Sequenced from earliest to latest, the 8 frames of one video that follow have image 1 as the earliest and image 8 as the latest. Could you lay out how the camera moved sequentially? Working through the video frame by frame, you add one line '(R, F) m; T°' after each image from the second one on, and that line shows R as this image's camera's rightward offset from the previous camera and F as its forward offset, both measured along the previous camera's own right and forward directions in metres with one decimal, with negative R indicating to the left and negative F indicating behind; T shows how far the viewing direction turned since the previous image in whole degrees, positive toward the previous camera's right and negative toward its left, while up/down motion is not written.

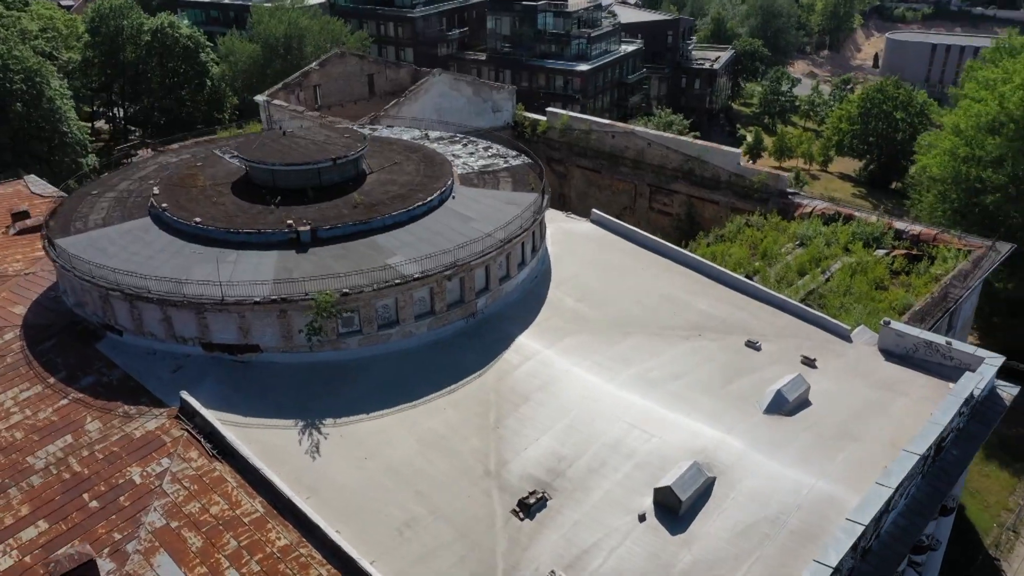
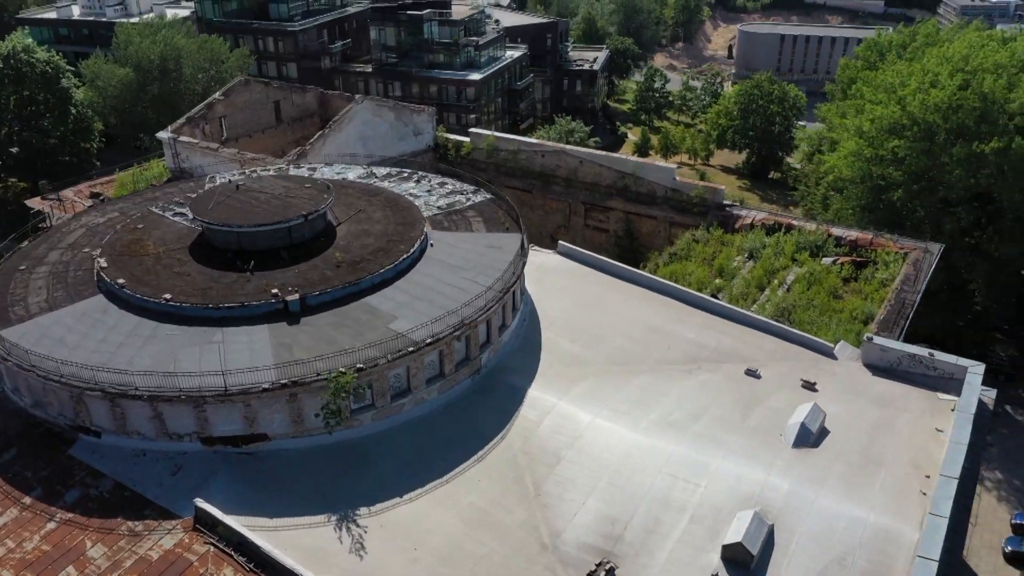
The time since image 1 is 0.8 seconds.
(-2.6, +0.8) m; +9°
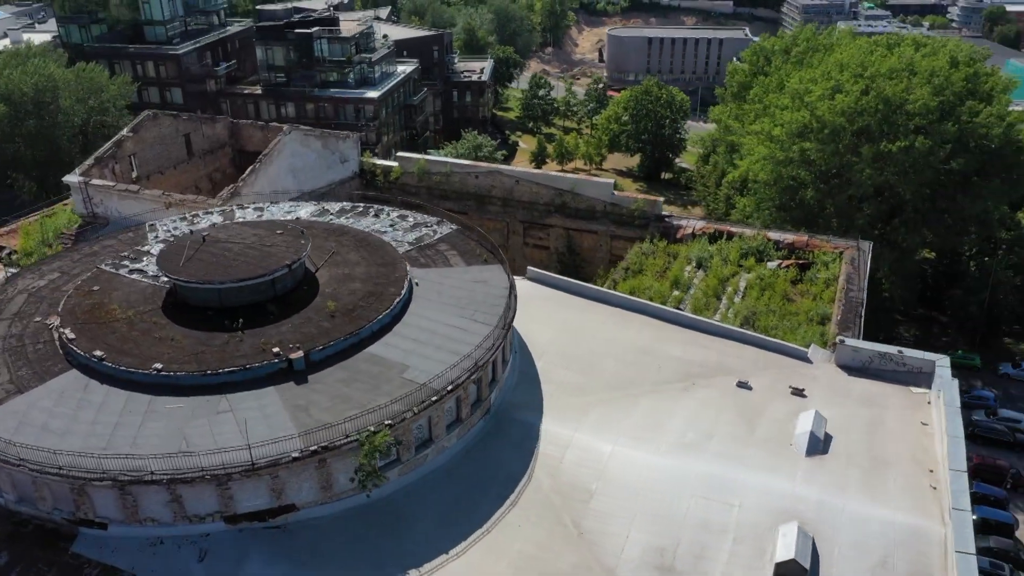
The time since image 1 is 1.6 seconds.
(-2.5, +0.3) m; +9°
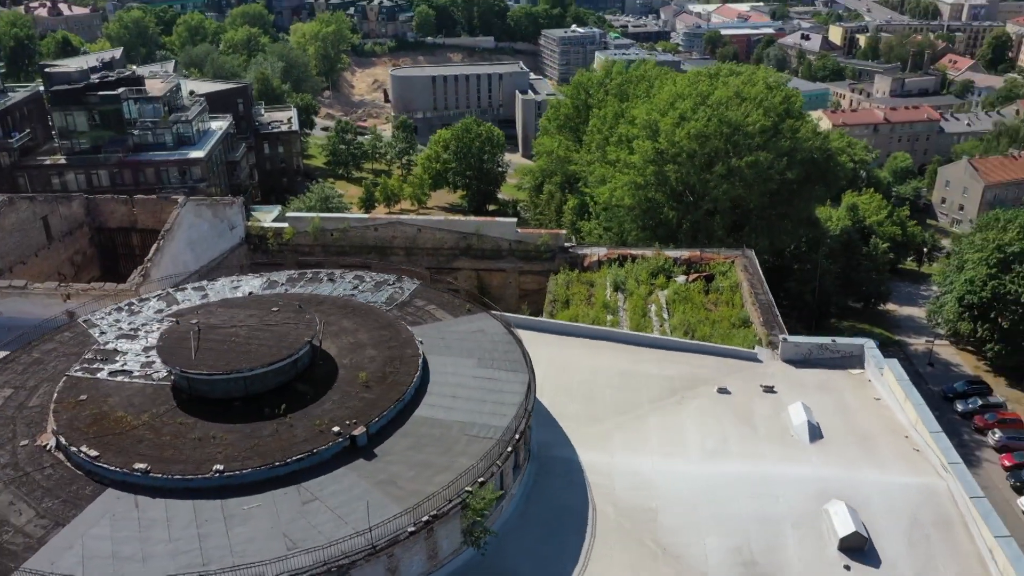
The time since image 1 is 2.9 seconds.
(-4.8, 0.0) m; +16°
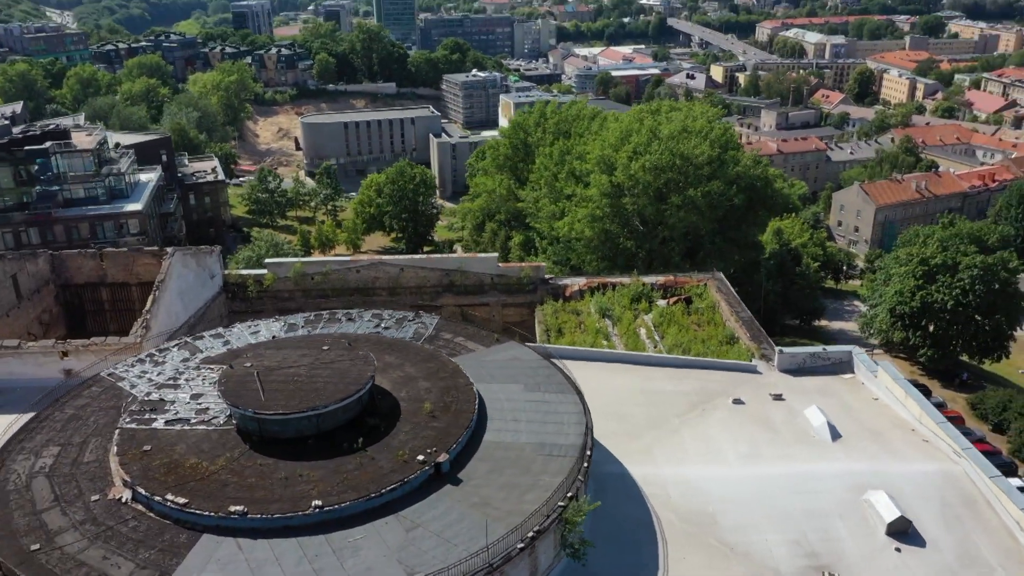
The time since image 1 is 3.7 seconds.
(-3.1, -0.5) m; +7°
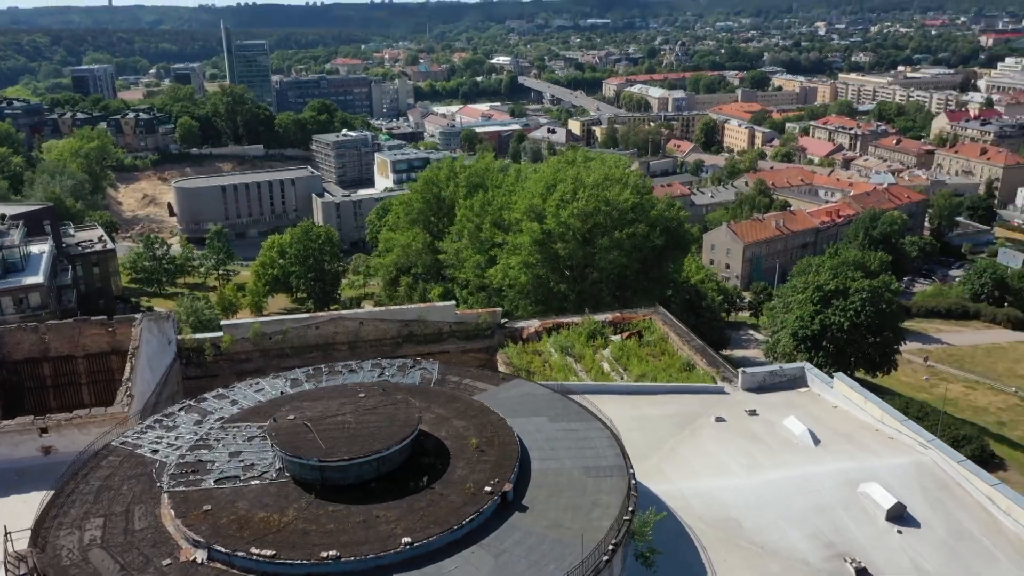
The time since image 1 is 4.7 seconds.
(-3.5, -0.8) m; +10°
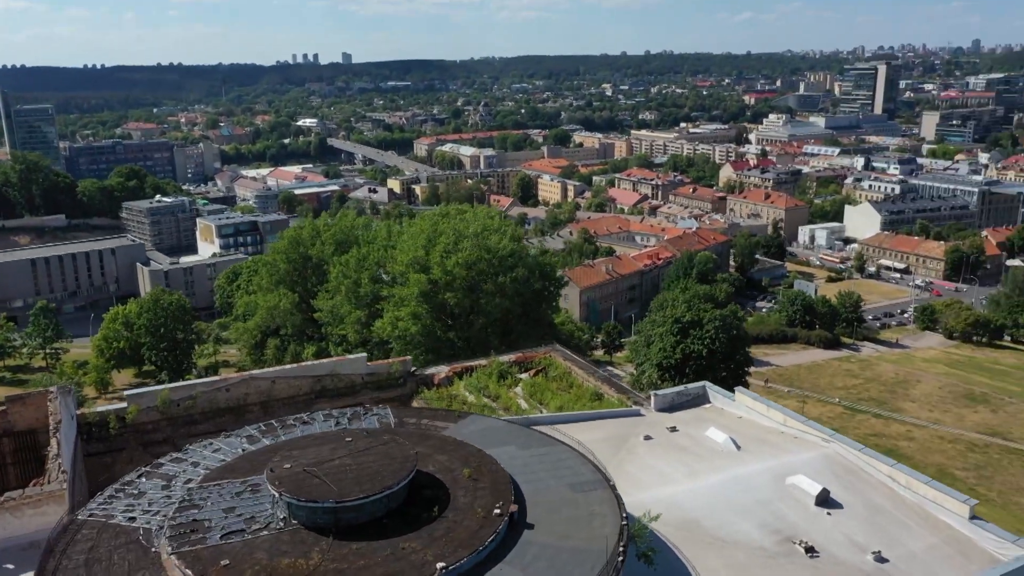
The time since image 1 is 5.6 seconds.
(-3.5, -0.9) m; +13°
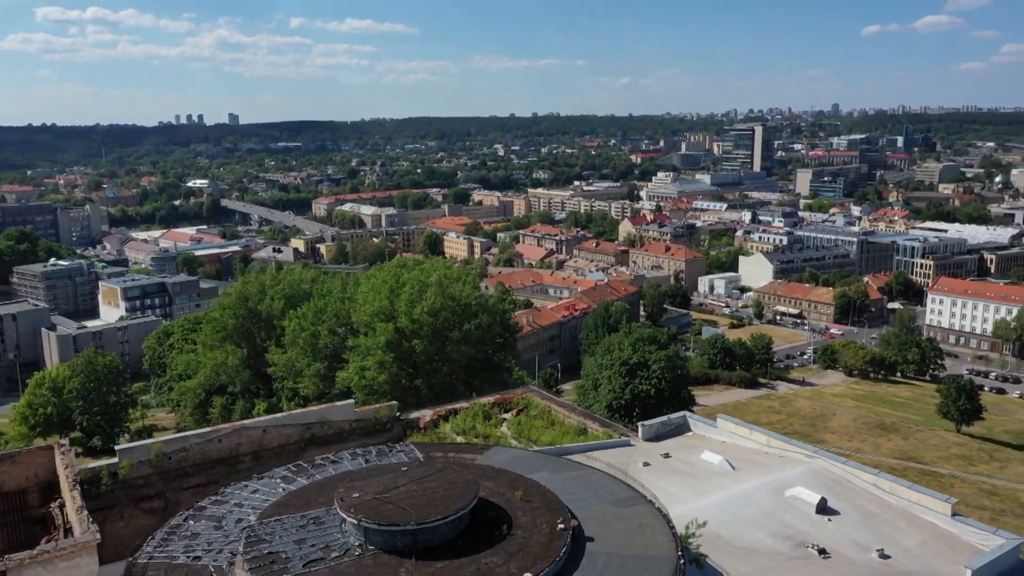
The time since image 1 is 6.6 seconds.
(-3.3, -1.1) m; +7°
